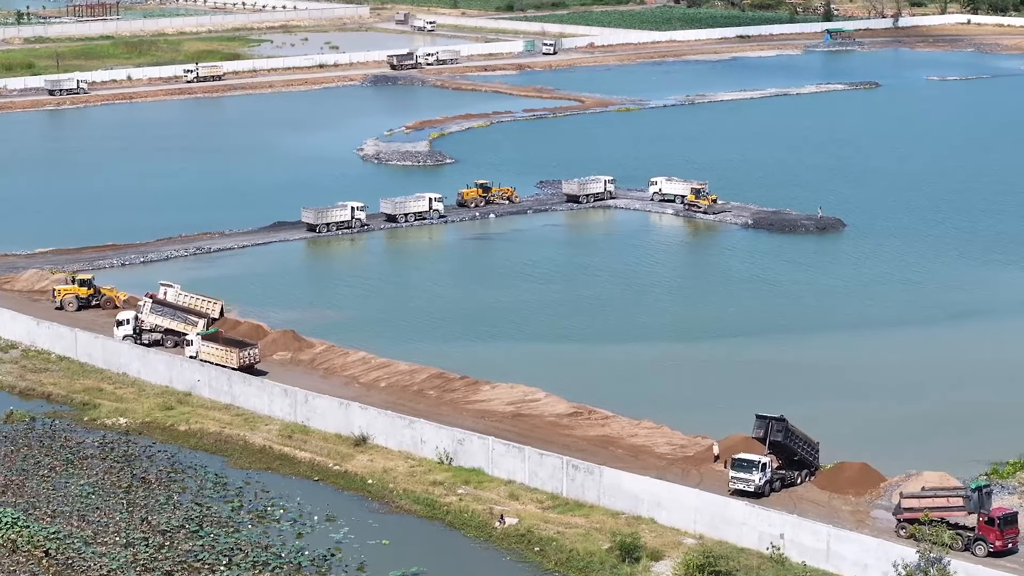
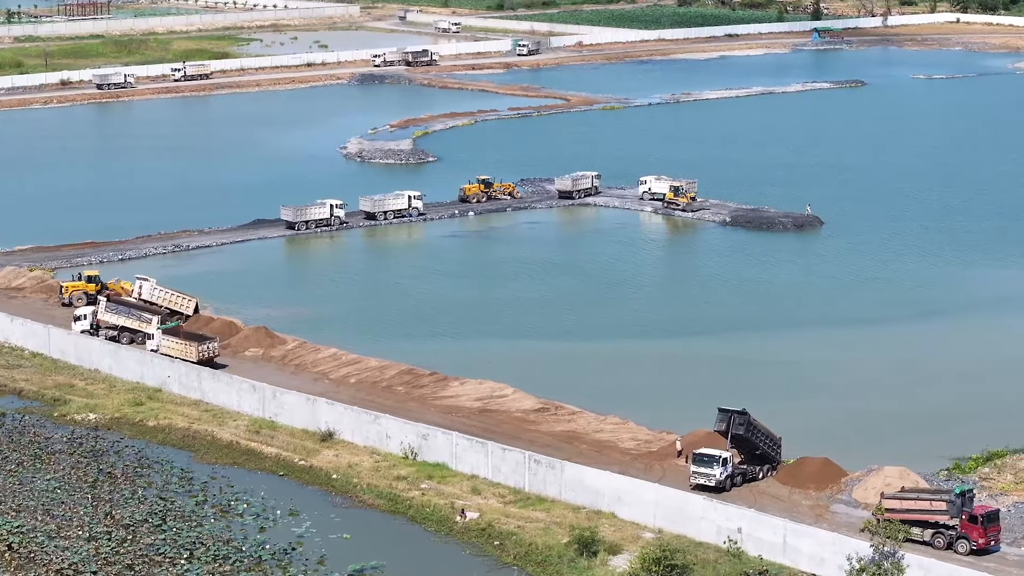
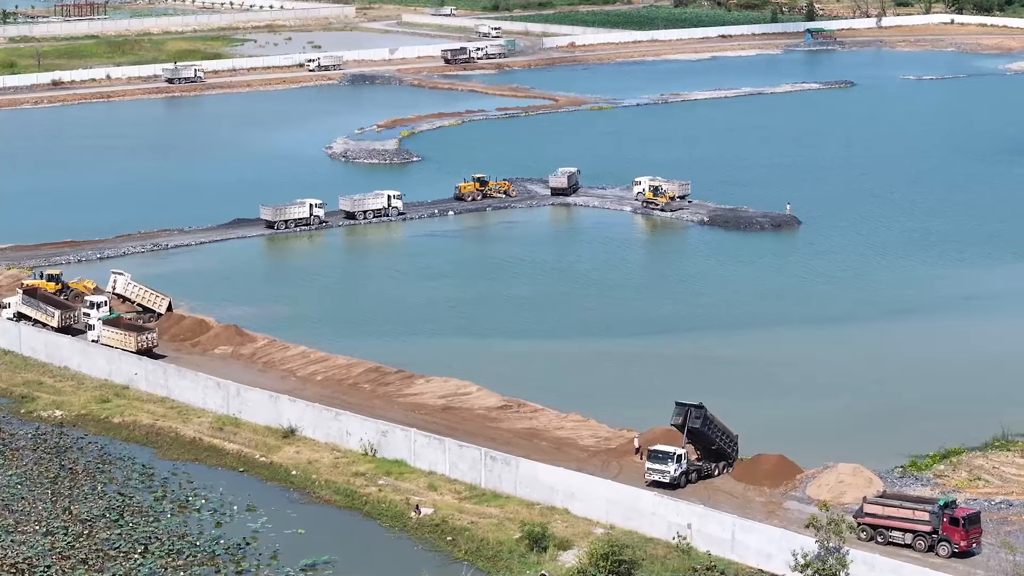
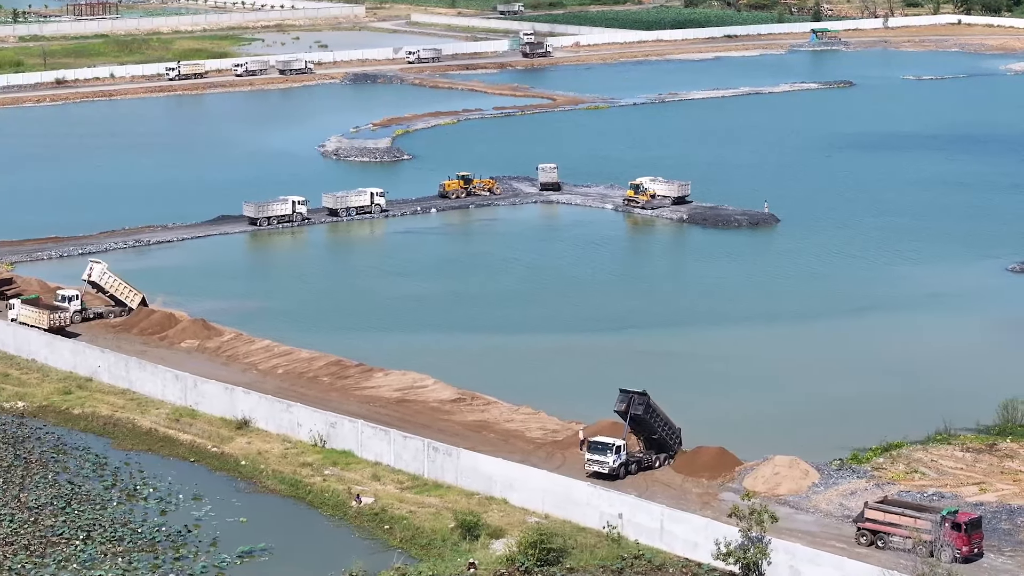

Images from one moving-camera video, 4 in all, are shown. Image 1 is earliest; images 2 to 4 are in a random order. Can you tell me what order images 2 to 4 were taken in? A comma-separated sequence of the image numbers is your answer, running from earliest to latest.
2, 3, 4
